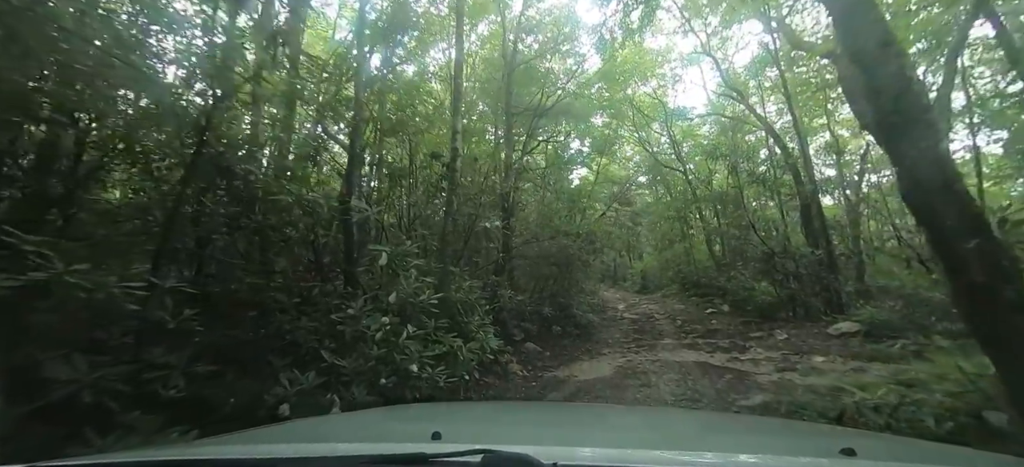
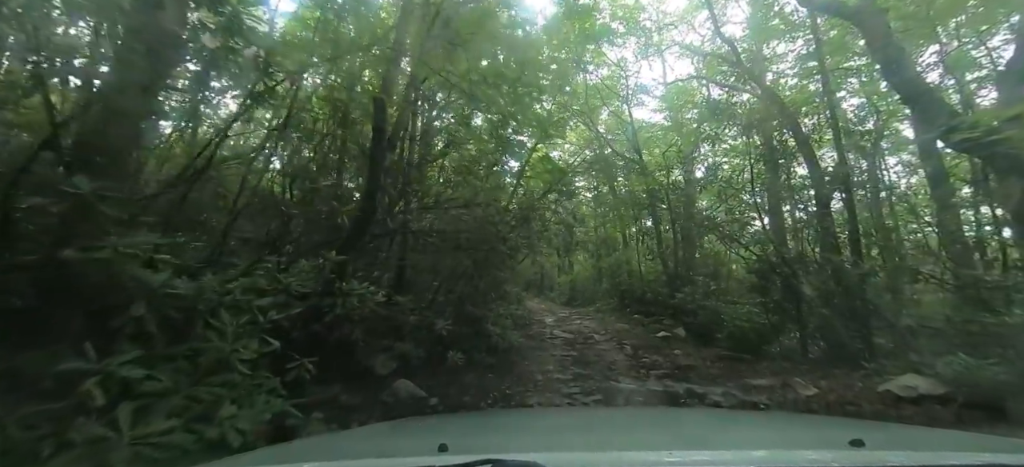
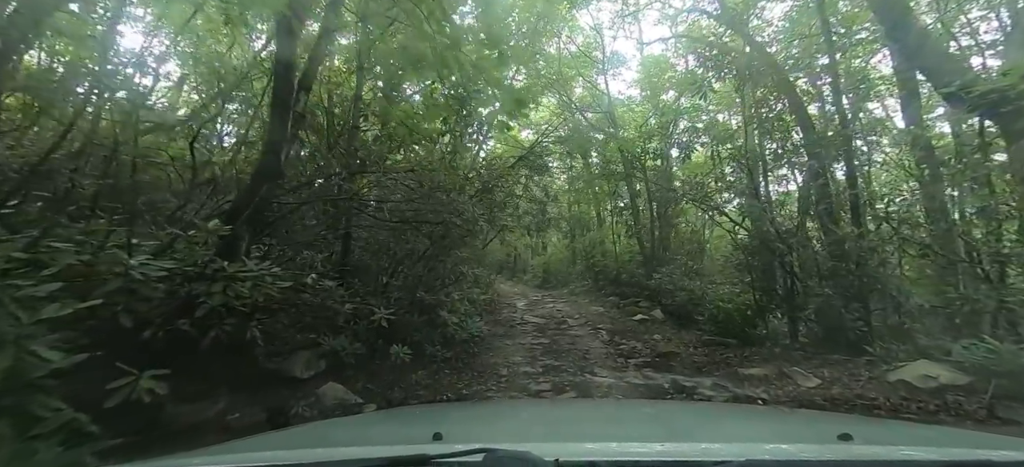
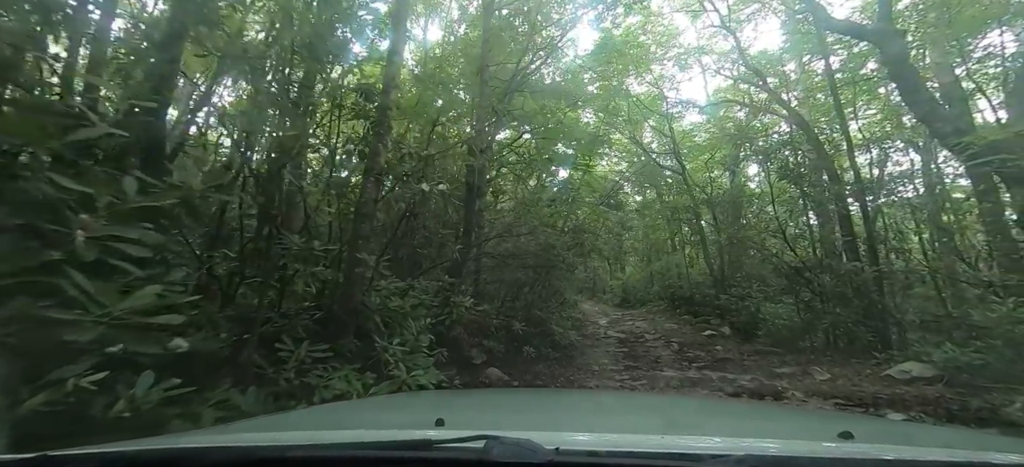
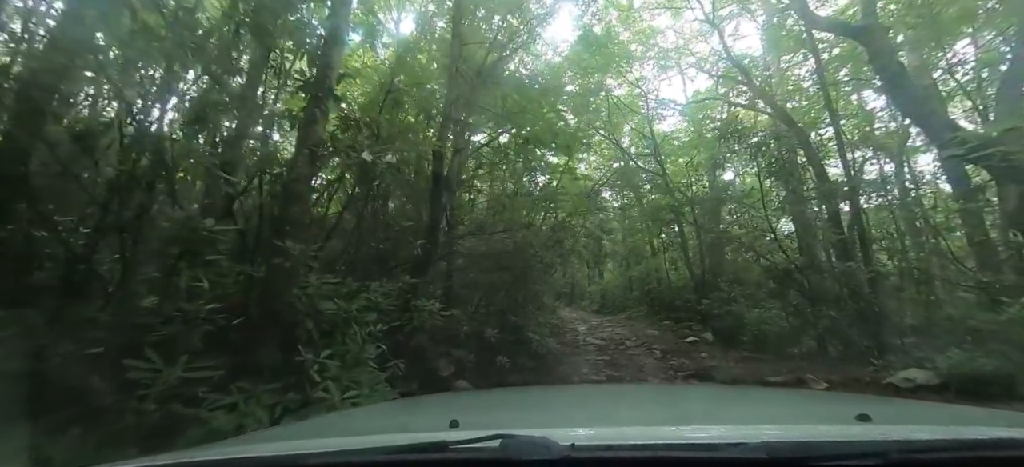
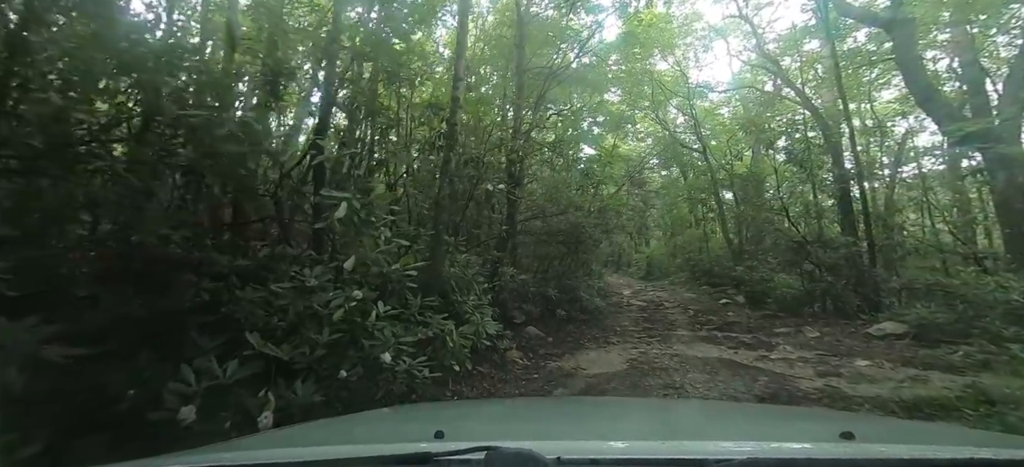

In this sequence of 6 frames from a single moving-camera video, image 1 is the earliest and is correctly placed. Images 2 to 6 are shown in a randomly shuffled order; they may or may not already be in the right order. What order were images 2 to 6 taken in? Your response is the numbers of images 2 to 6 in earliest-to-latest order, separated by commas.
6, 4, 5, 2, 3
